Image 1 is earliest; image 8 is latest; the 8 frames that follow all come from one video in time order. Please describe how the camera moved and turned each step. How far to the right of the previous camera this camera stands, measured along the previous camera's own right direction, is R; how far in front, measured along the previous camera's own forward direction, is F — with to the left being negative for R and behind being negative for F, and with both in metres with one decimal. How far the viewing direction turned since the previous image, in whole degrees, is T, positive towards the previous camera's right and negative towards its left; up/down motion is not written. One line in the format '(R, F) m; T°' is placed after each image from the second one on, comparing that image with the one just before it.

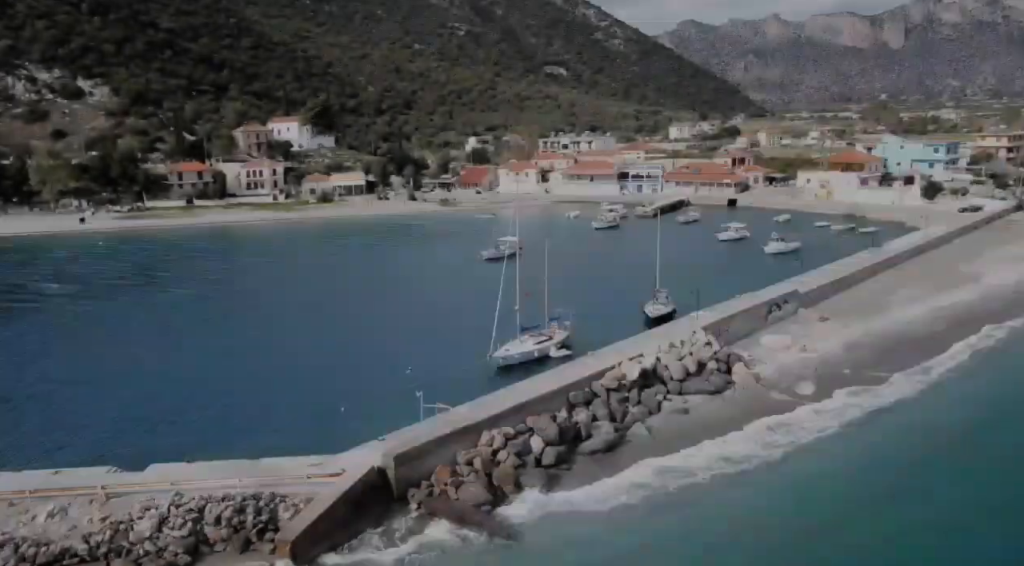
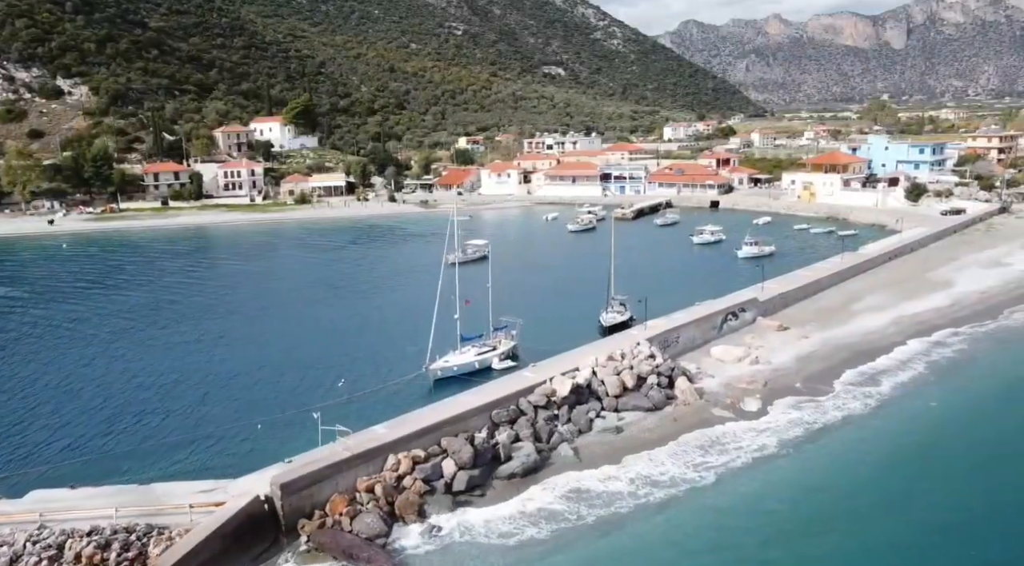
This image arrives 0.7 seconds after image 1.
(+2.0, +1.2) m; 0°
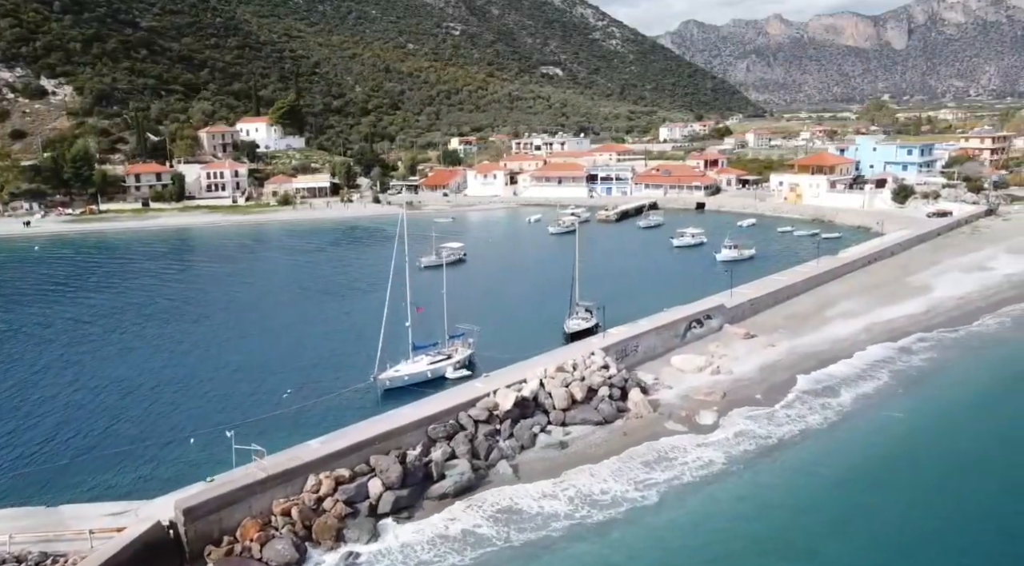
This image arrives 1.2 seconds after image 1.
(+1.5, +0.9) m; 0°
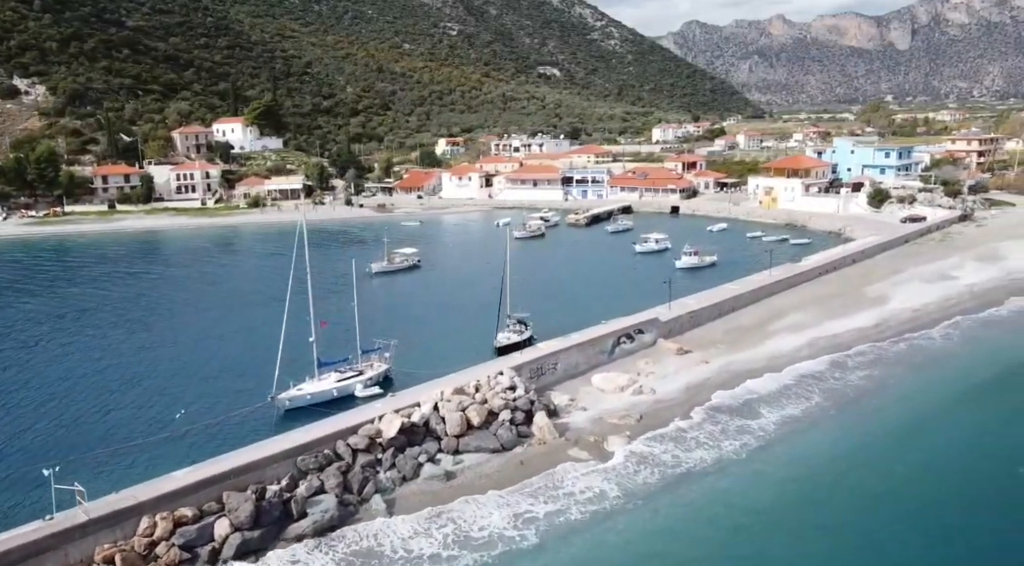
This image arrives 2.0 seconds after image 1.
(+2.7, +1.5) m; 0°
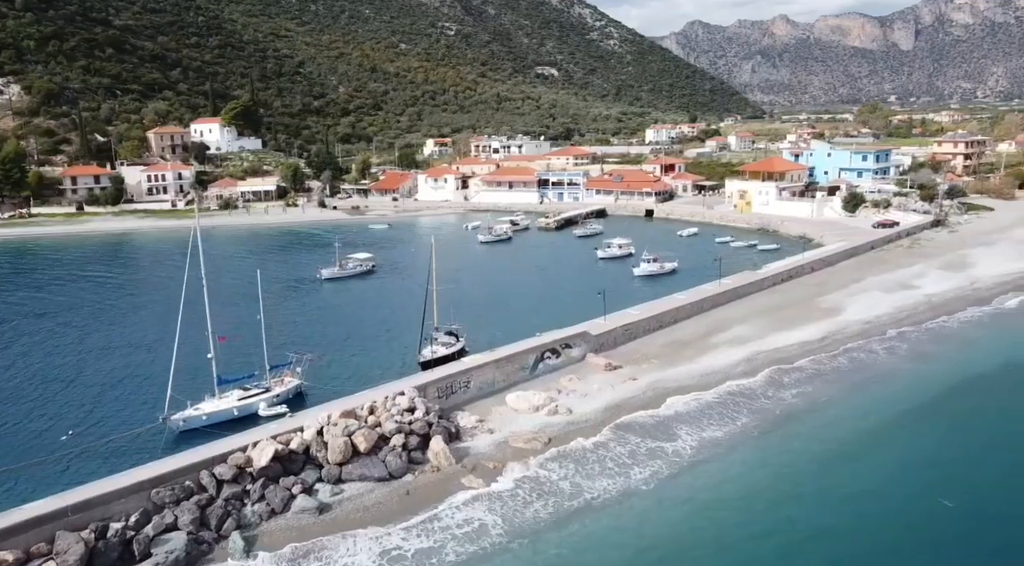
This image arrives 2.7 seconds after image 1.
(+2.6, +1.3) m; 0°
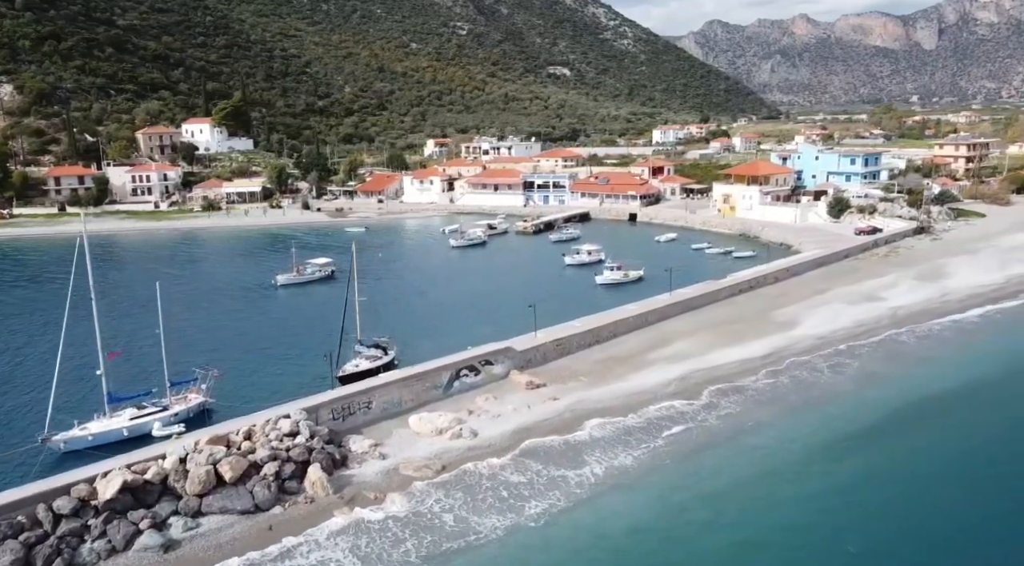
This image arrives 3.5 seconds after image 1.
(+3.0, +1.3) m; -1°
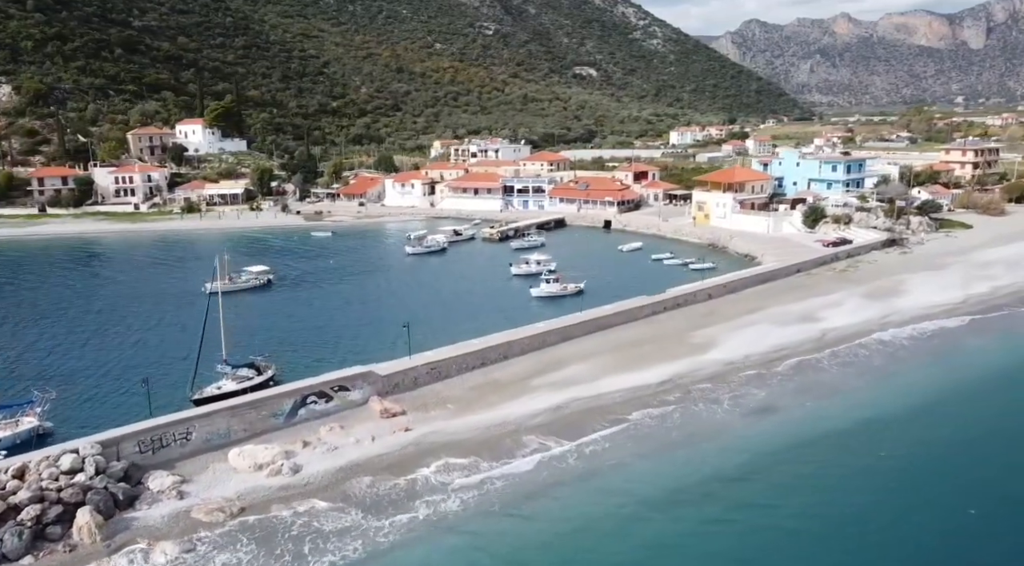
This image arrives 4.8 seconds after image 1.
(+4.9, +1.9) m; -2°
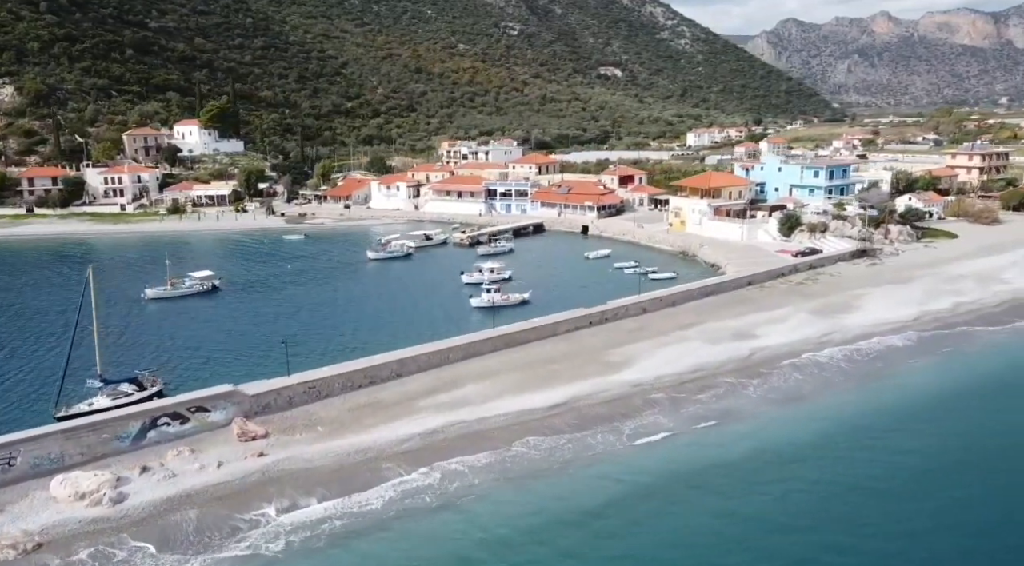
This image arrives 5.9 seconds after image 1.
(+4.3, +1.6) m; -2°
